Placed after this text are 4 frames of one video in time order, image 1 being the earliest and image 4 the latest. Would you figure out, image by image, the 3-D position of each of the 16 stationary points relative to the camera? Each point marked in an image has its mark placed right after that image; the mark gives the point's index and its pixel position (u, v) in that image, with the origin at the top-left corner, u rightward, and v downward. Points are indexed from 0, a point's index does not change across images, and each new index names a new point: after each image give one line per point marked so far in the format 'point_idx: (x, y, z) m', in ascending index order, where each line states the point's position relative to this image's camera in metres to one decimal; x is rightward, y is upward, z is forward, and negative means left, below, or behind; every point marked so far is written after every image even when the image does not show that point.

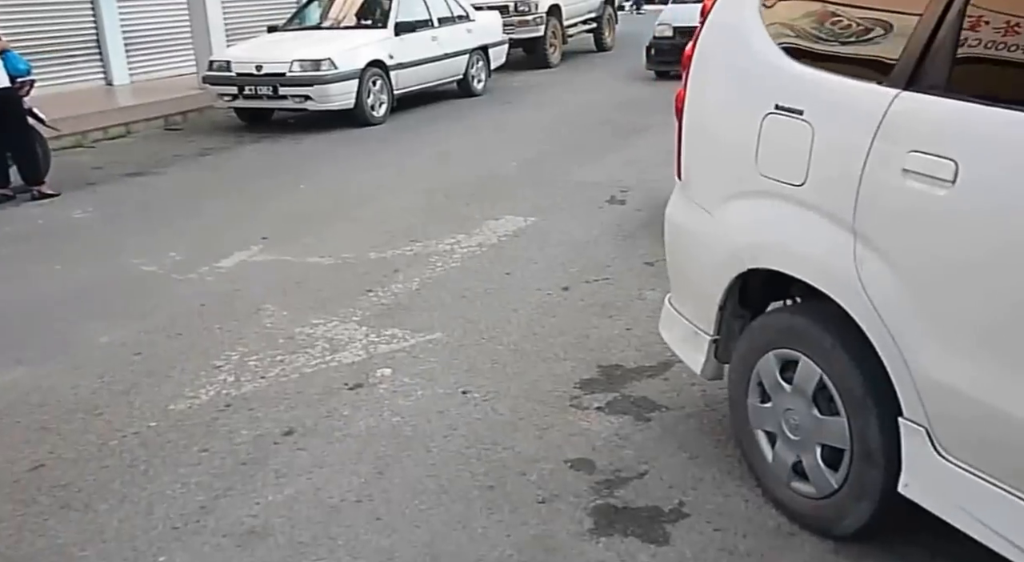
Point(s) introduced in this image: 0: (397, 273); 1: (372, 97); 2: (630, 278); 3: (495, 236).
0: (-0.6, 0.0, +5.5) m
1: (-1.4, +1.8, +10.3) m
2: (+0.6, 0.0, +5.5) m
3: (-0.1, +0.3, +6.2) m
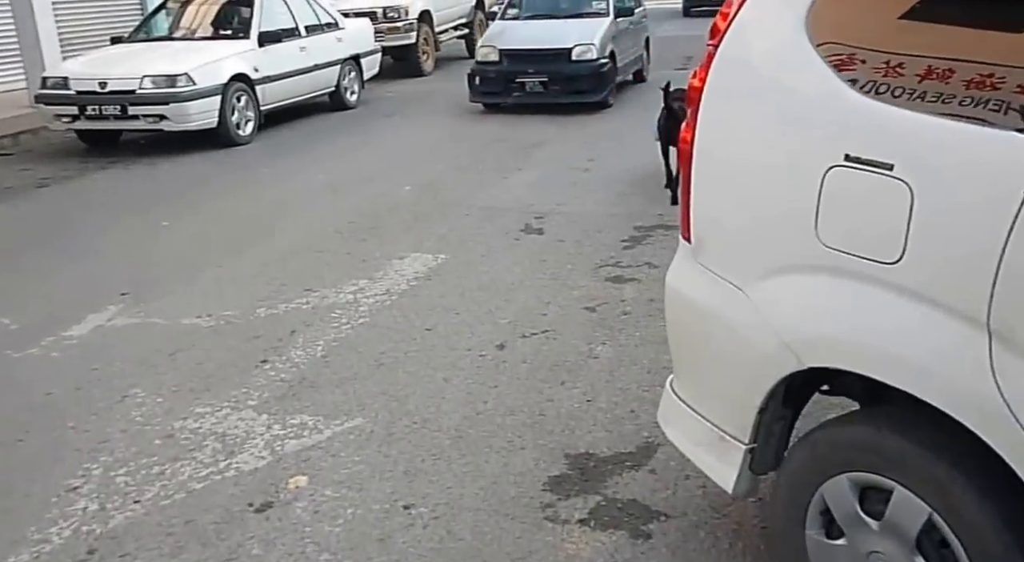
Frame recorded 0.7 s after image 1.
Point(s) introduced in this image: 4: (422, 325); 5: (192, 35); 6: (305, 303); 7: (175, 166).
0: (-0.9, -0.2, +4.5) m
1: (-2.4, +1.5, +9.2) m
2: (+0.3, -0.2, +4.7) m
3: (-0.5, 0.0, +5.3) m
4: (-0.4, -0.2, +4.7) m
5: (-2.9, +2.2, +9.5) m
6: (-1.0, -0.1, +4.9) m
7: (-2.6, +0.9, +8.0) m
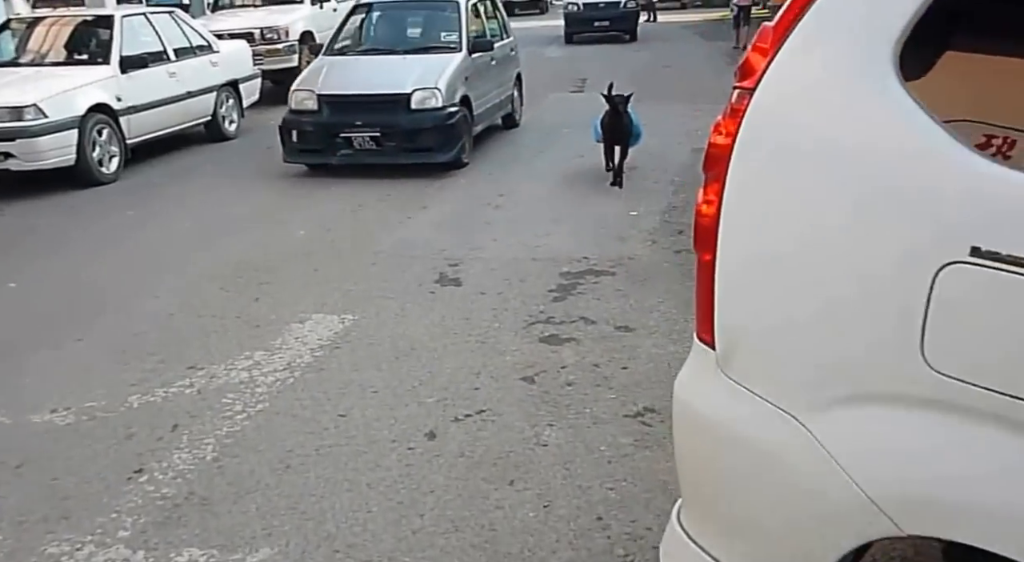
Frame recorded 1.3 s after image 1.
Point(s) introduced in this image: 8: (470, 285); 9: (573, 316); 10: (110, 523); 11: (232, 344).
0: (-1.2, -0.5, +3.7) m
1: (-3.2, +1.0, +8.2) m
2: (0.0, -0.5, +4.0) m
3: (-0.9, -0.3, +4.5) m
4: (-0.7, -0.5, +3.9) m
5: (-3.8, +1.8, +8.5) m
6: (-1.3, -0.4, +4.1) m
7: (-3.2, +0.5, +7.0) m
8: (-0.2, 0.0, +5.6) m
9: (+0.3, -0.2, +5.1) m
10: (-1.2, -0.7, +3.0) m
11: (-1.2, -0.3, +4.6) m
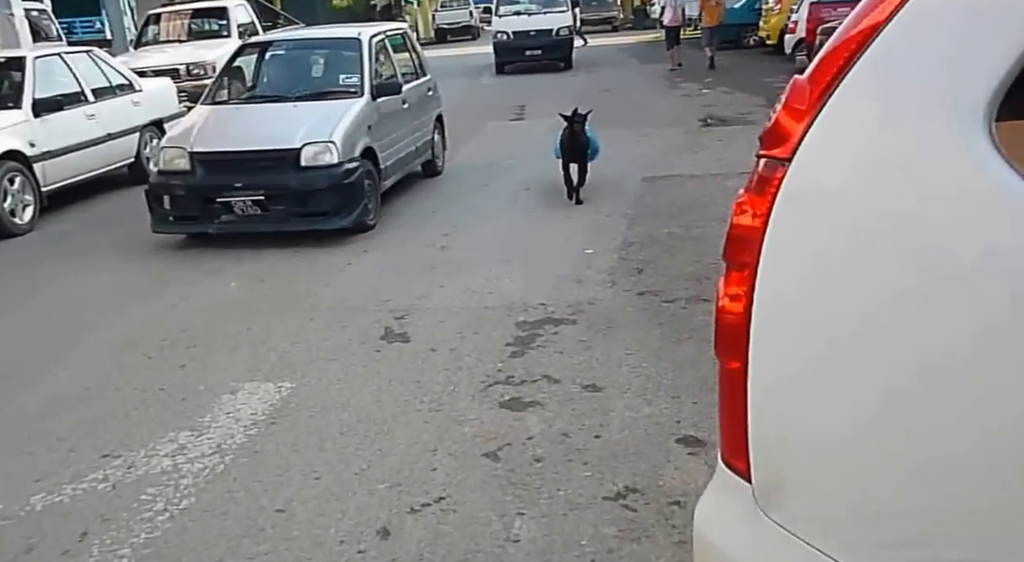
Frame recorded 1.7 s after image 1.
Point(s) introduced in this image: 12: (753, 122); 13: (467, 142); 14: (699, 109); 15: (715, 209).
0: (-1.3, -0.8, +3.2) m
1: (-3.6, +0.6, +7.6) m
2: (-0.1, -0.7, +3.5) m
3: (-1.0, -0.6, +4.0) m
4: (-0.8, -0.7, +3.4) m
5: (-4.2, +1.4, +7.8) m
6: (-1.4, -0.7, +3.5) m
7: (-3.5, +0.1, +6.3) m
8: (-0.4, -0.3, +5.1) m
9: (+0.1, -0.4, +4.7) m
10: (-1.2, -0.9, +2.5) m
11: (-1.4, -0.5, +4.0) m
12: (+3.3, +2.2, +14.3) m
13: (-0.5, +1.6, +12.6) m
14: (+2.8, +2.6, +16.0) m
15: (+1.6, +0.6, +8.3) m
